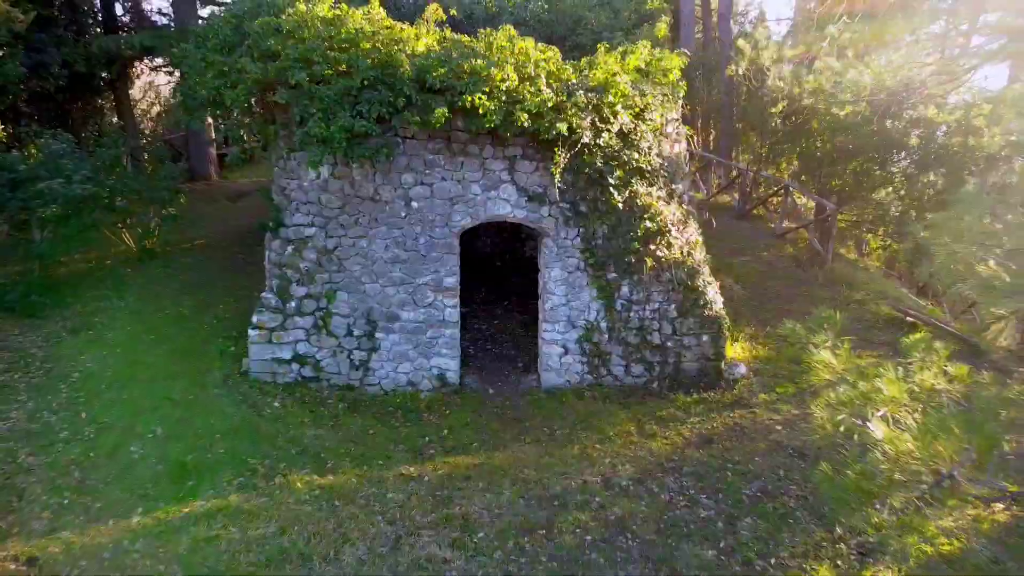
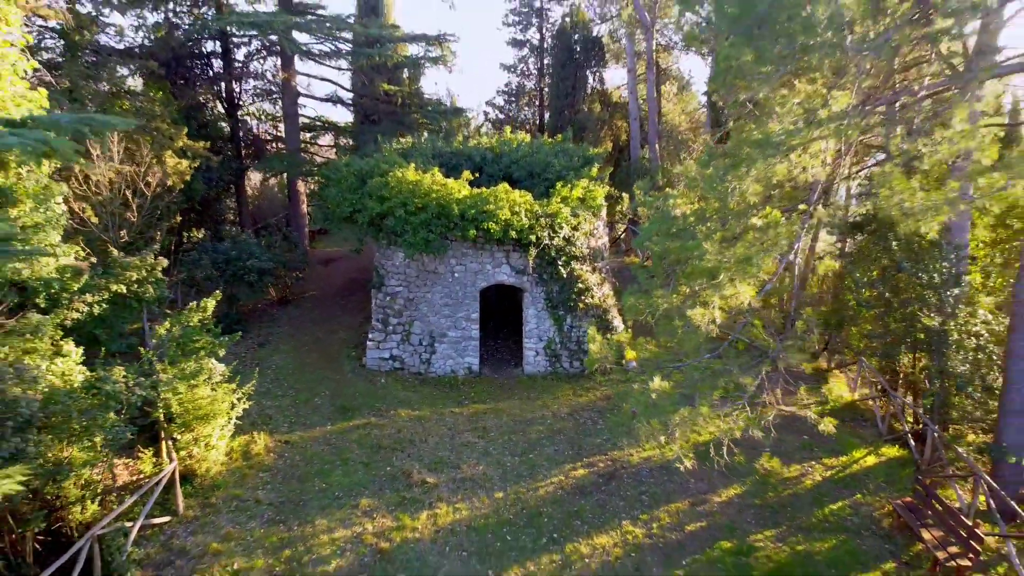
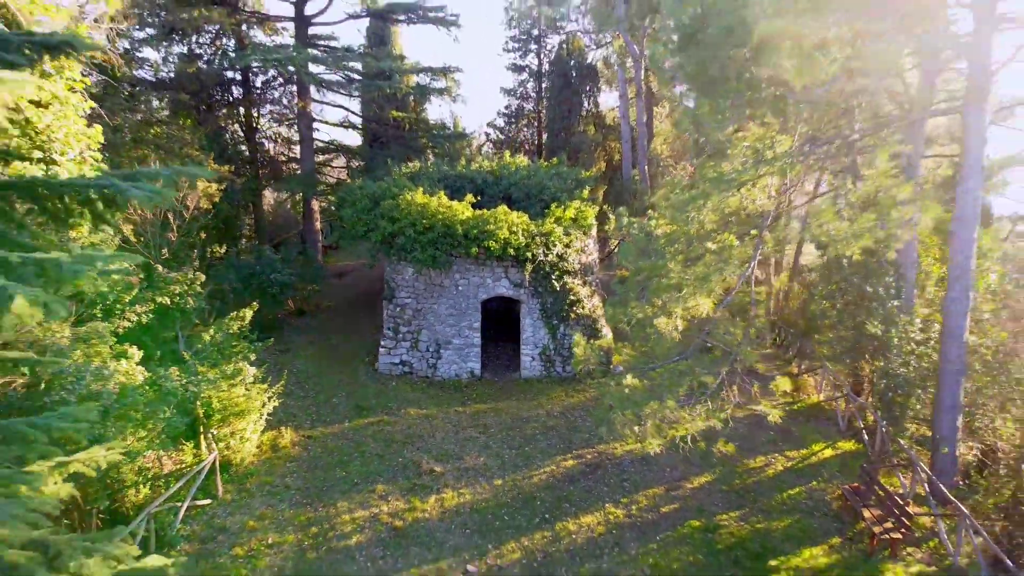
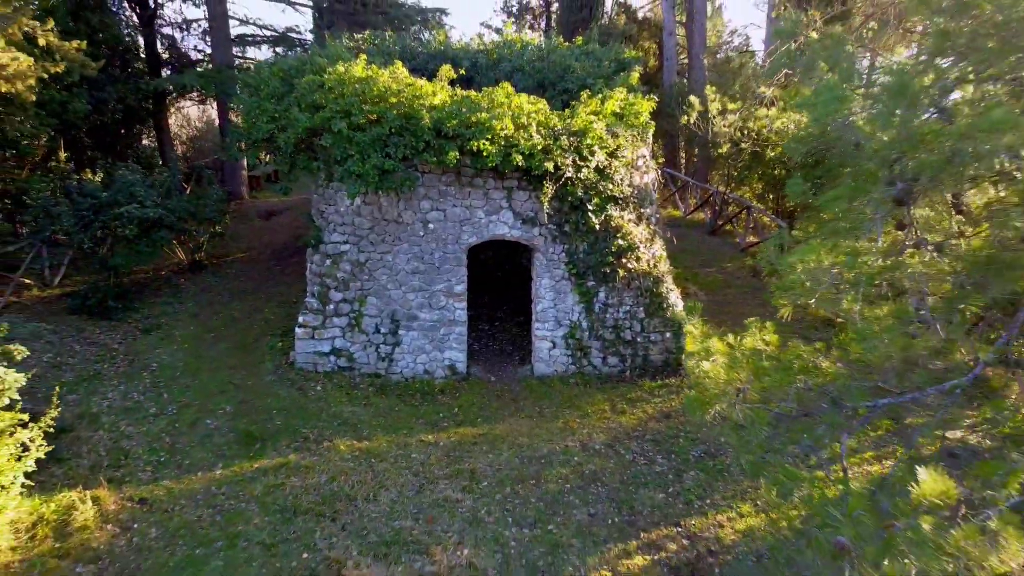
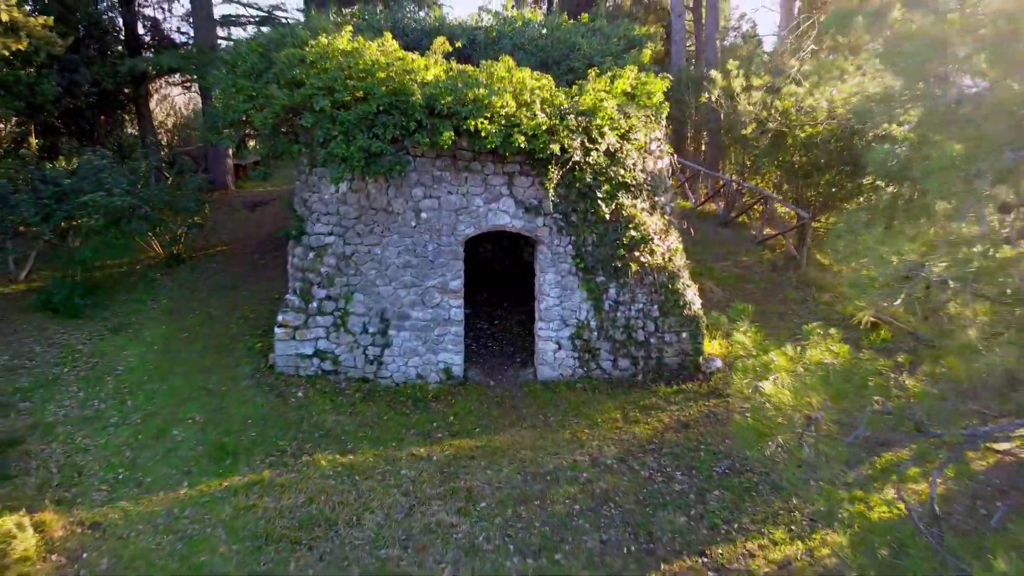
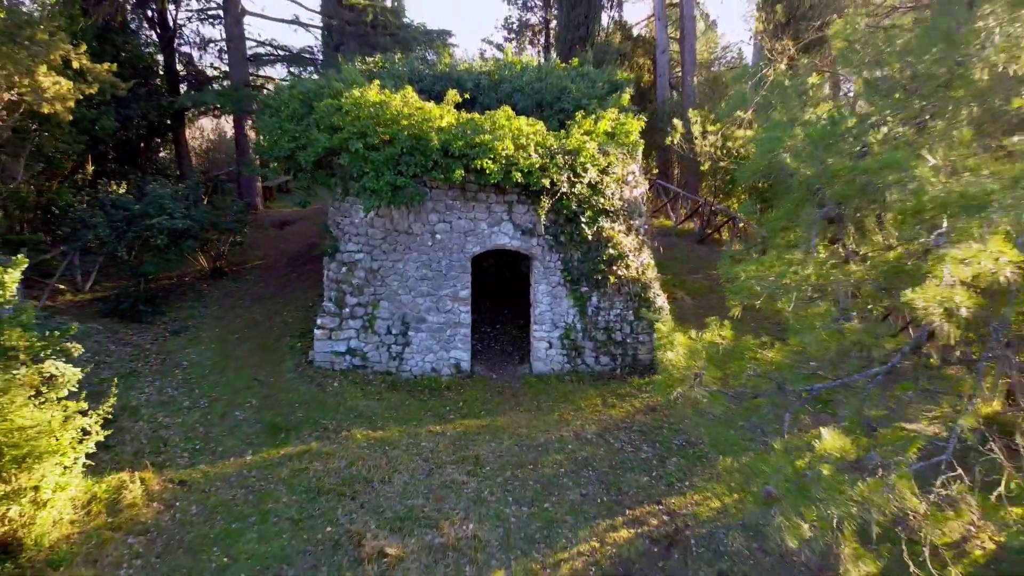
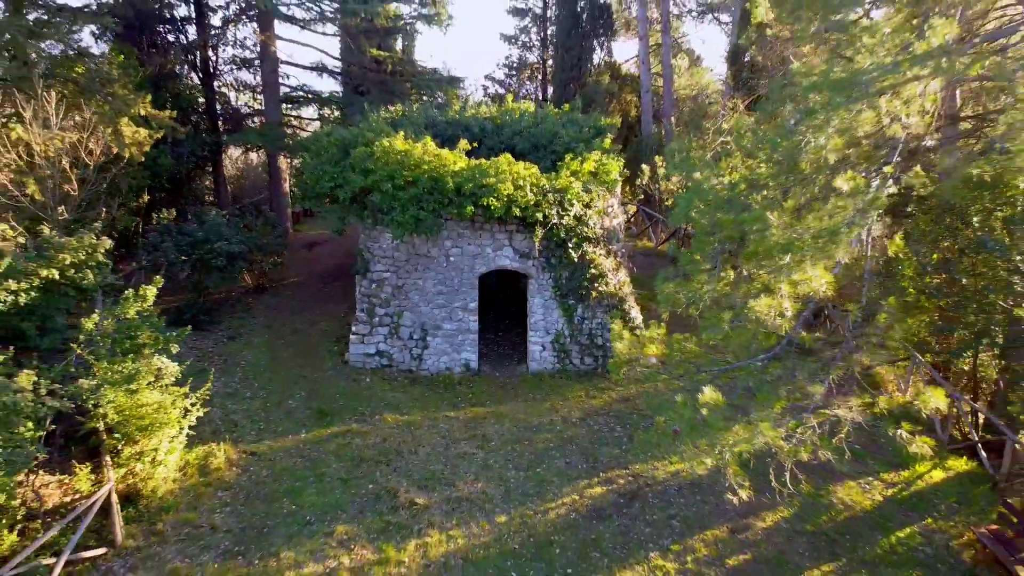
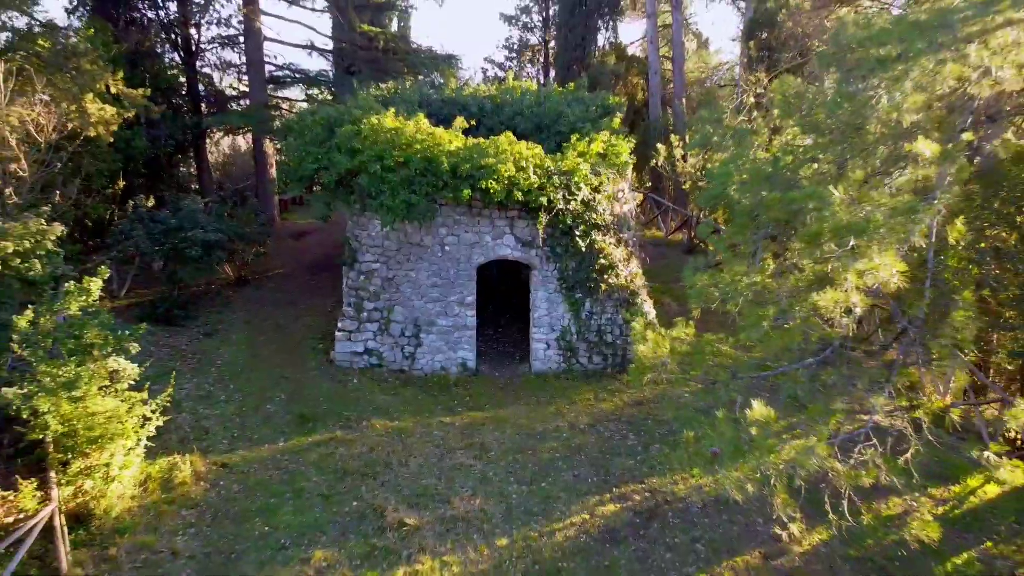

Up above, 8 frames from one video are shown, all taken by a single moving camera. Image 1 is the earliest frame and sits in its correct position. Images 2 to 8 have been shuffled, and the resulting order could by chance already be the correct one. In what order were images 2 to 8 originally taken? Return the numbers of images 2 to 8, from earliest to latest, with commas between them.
5, 4, 6, 8, 7, 2, 3
